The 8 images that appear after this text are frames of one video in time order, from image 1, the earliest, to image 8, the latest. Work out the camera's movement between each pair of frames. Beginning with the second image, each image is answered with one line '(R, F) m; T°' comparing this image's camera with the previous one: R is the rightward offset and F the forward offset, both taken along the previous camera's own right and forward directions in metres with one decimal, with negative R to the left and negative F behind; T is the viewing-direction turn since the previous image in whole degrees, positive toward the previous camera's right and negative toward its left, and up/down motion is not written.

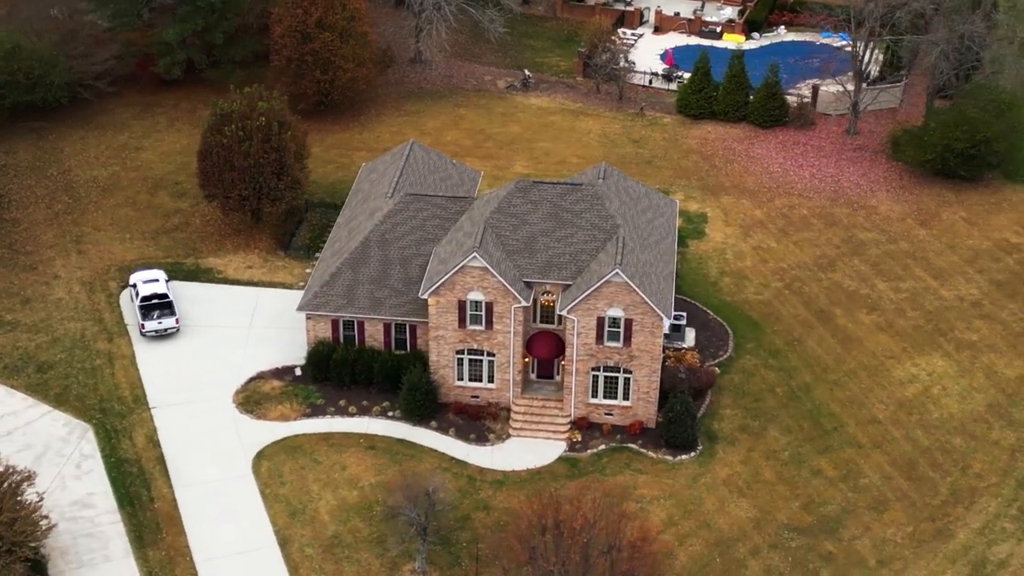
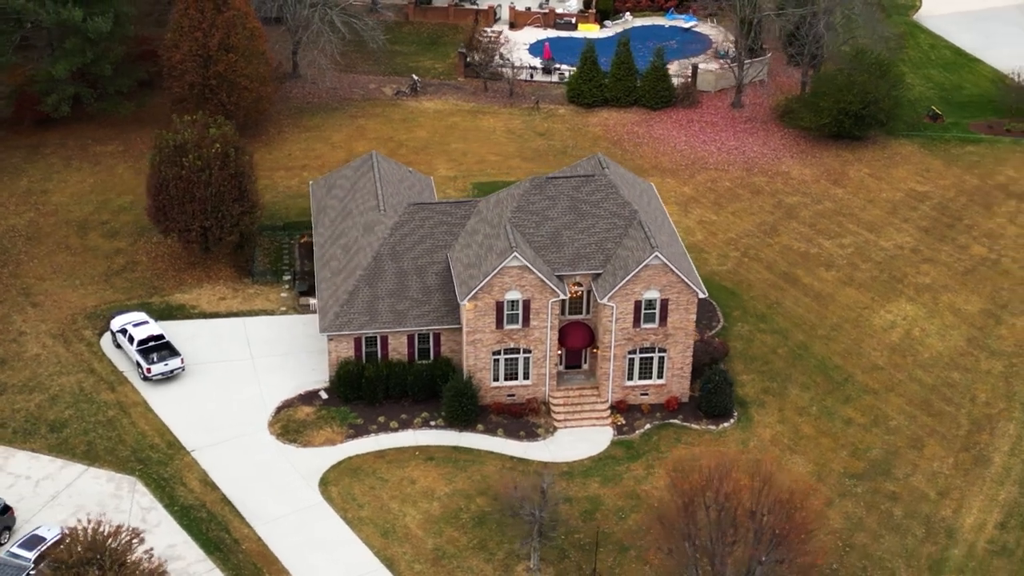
(-10.1, +0.5) m; +12°
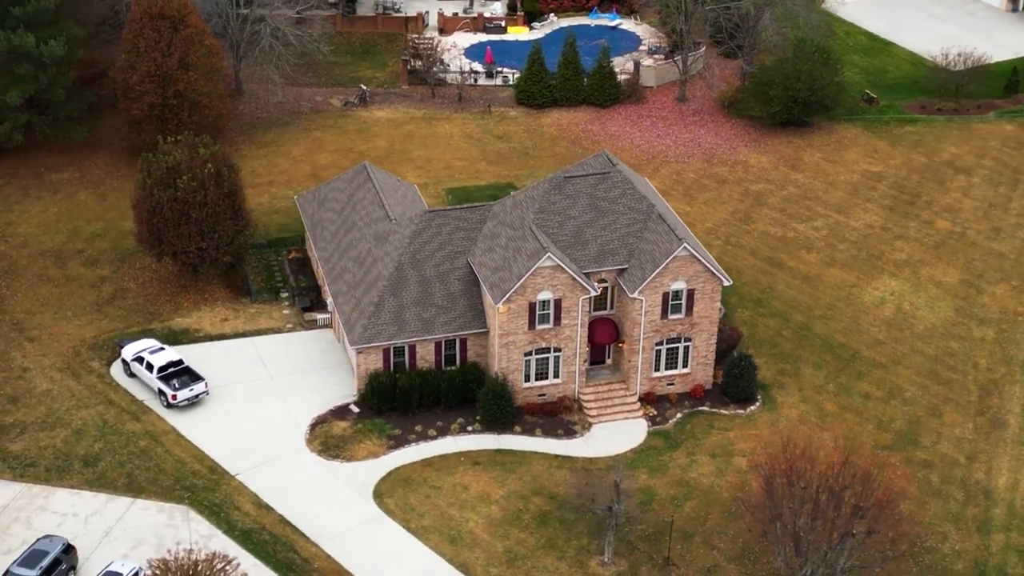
(-5.8, +0.1) m; +7°
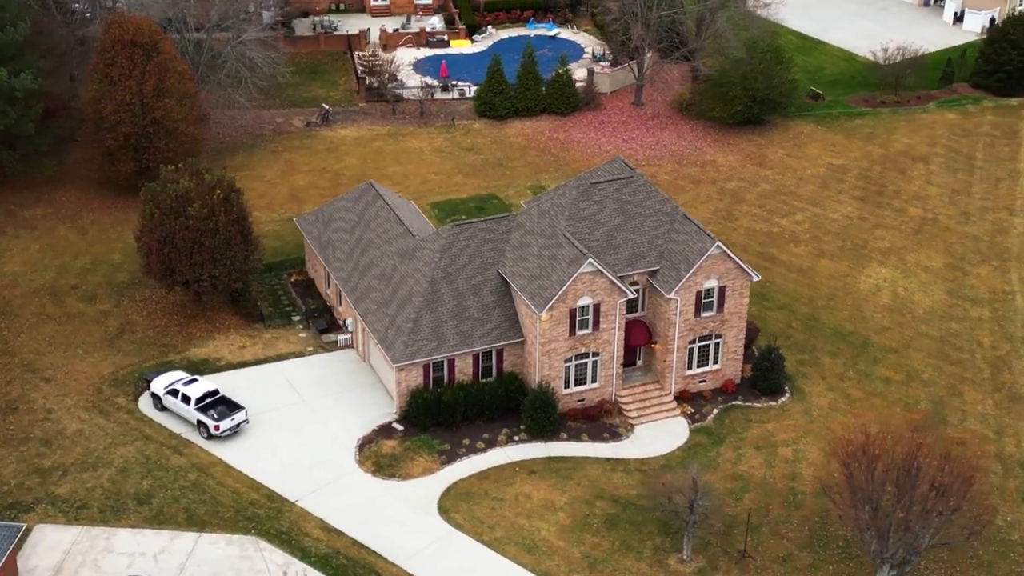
(-5.8, +0.1) m; +6°
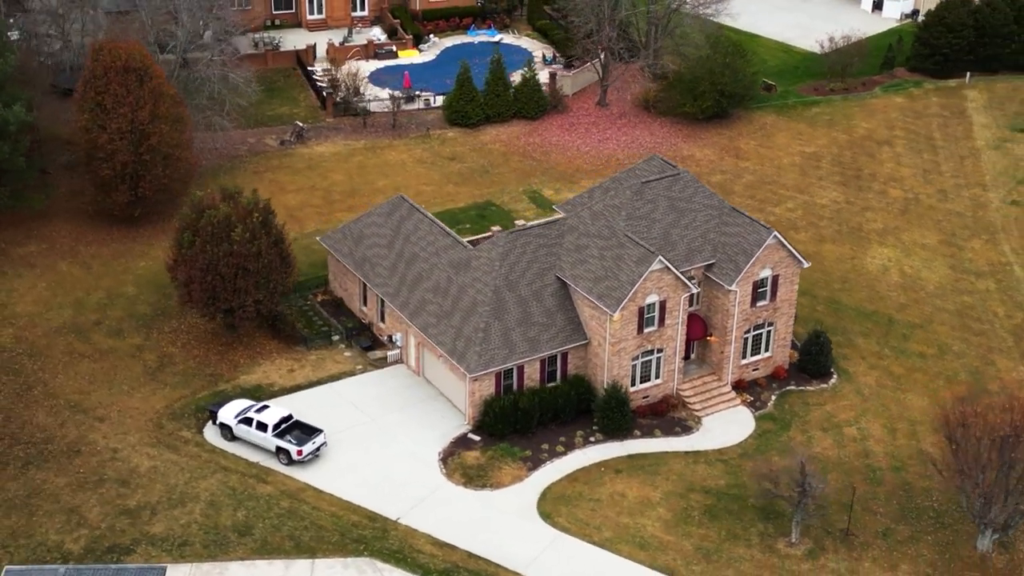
(-7.3, +0.2) m; +7°
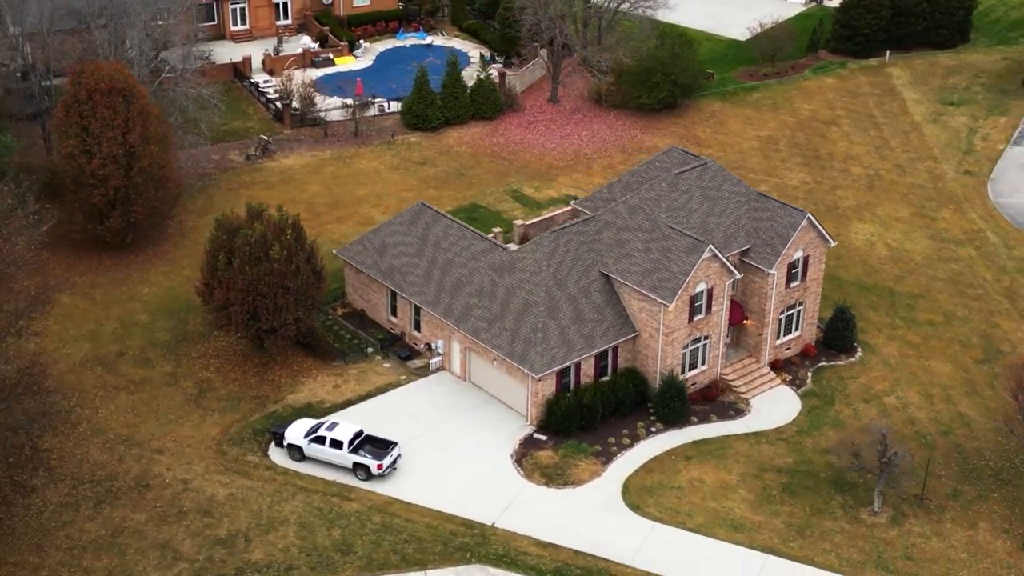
(-7.4, +0.2) m; +8°
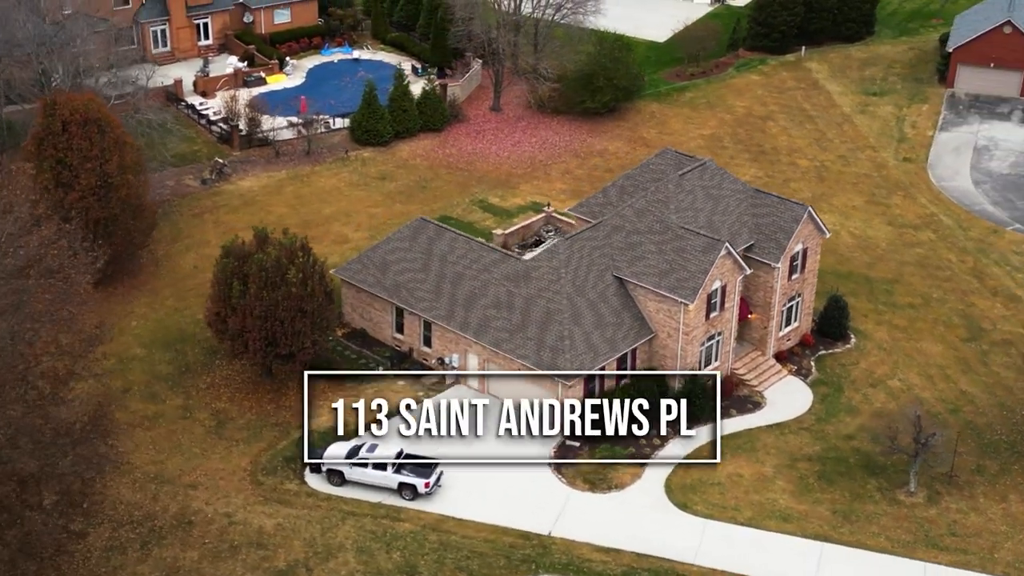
(-5.8, +0.3) m; +7°
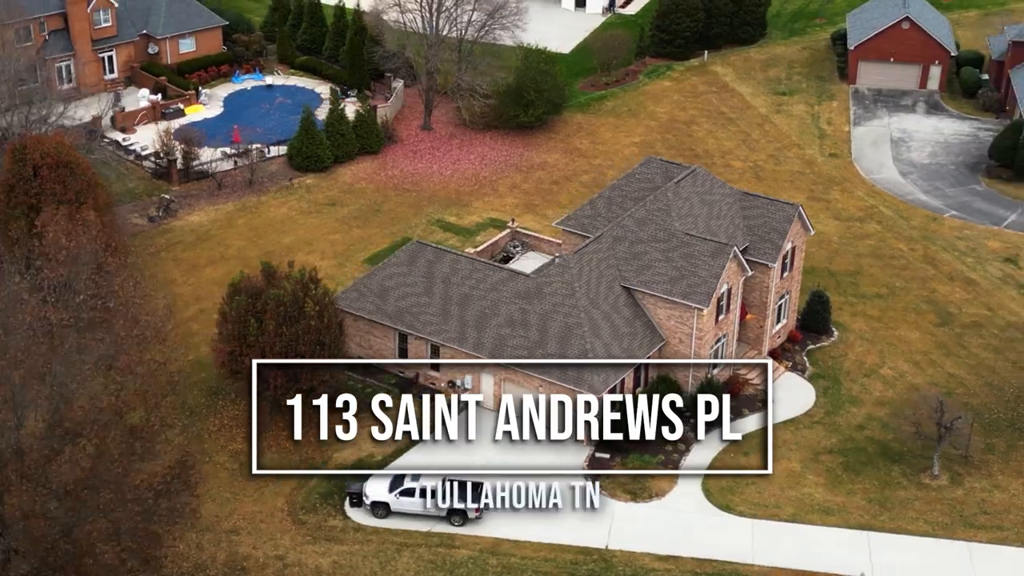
(-6.4, +0.5) m; +8°
